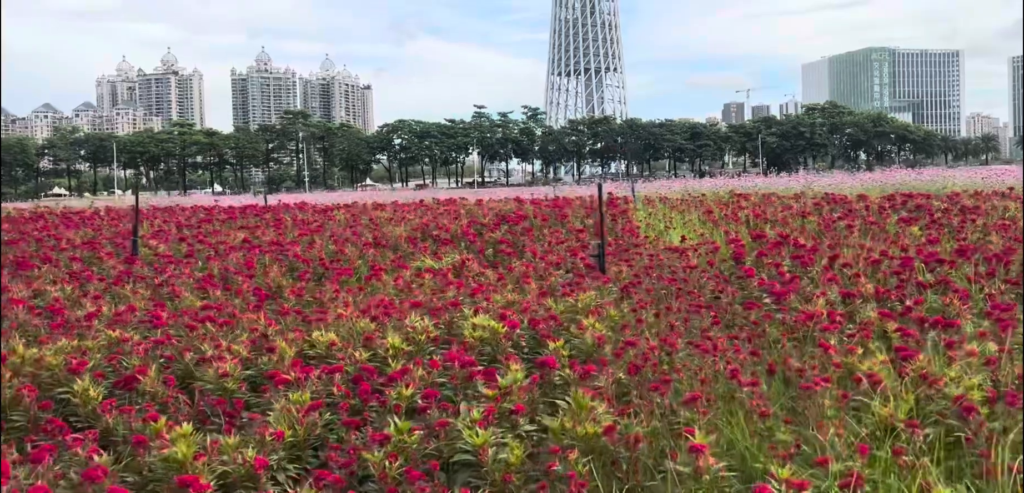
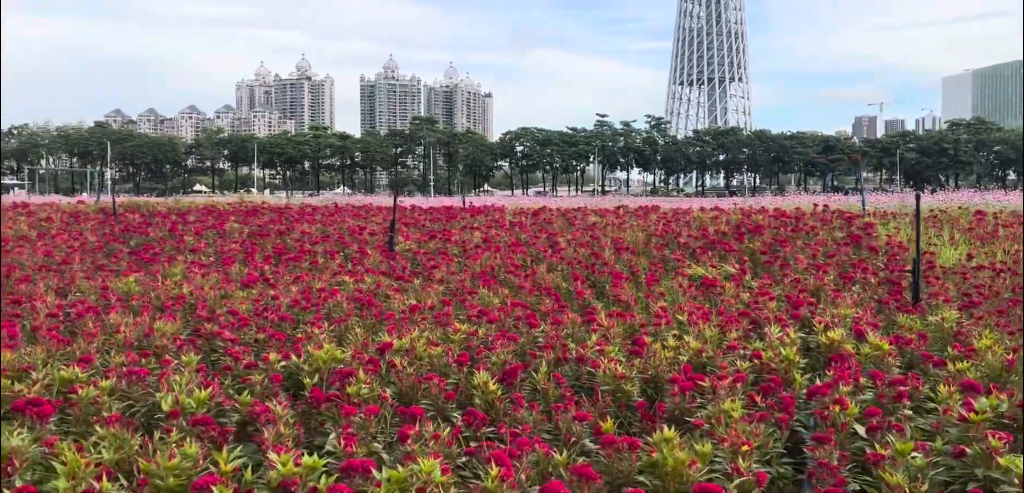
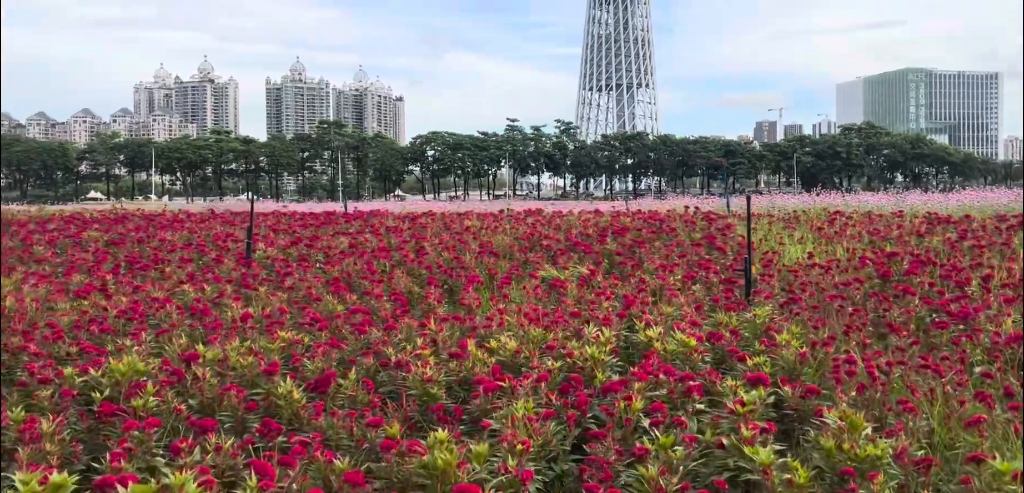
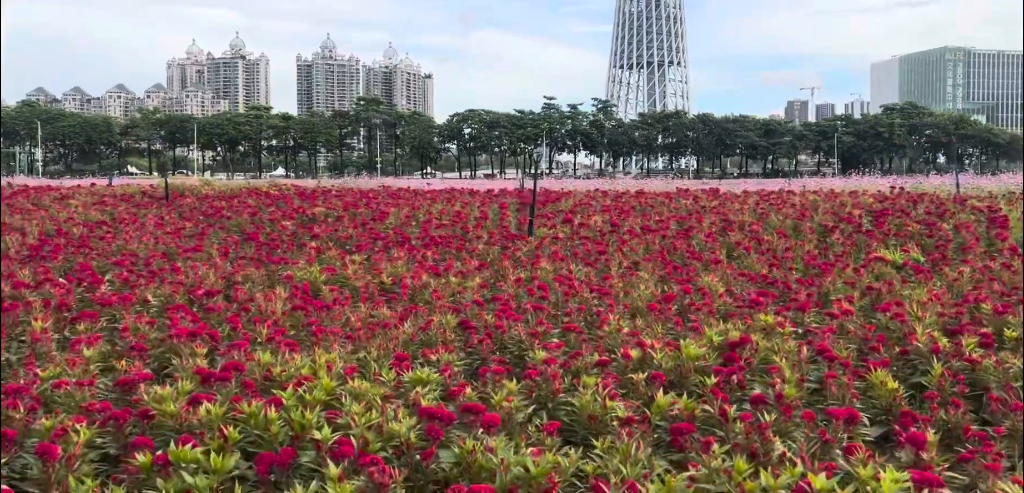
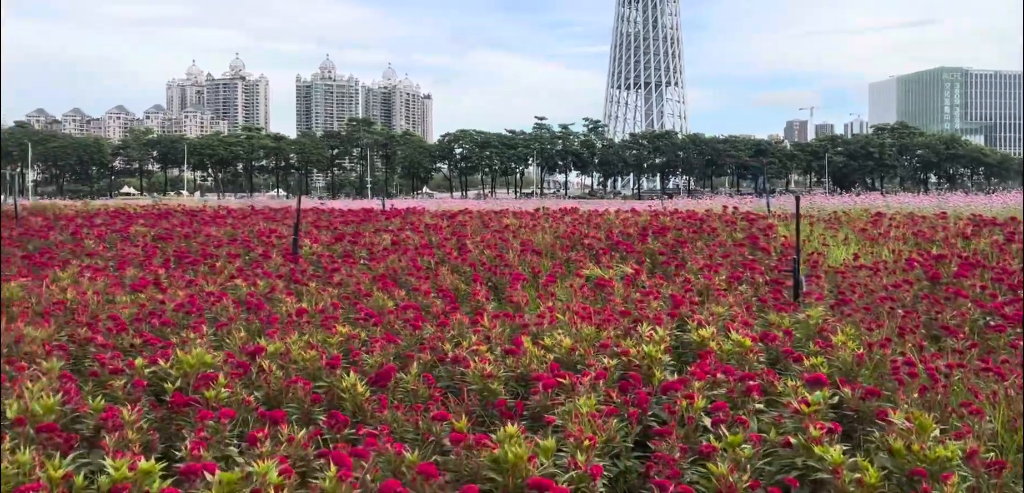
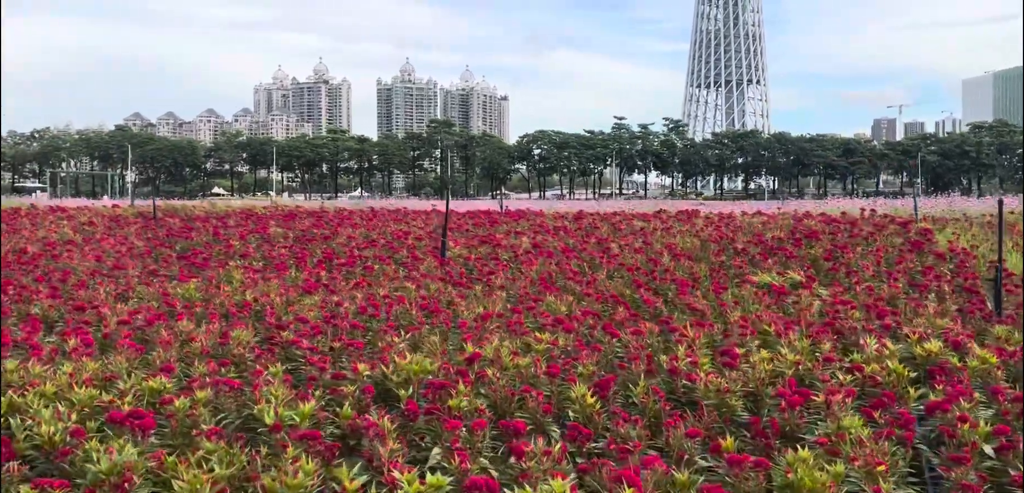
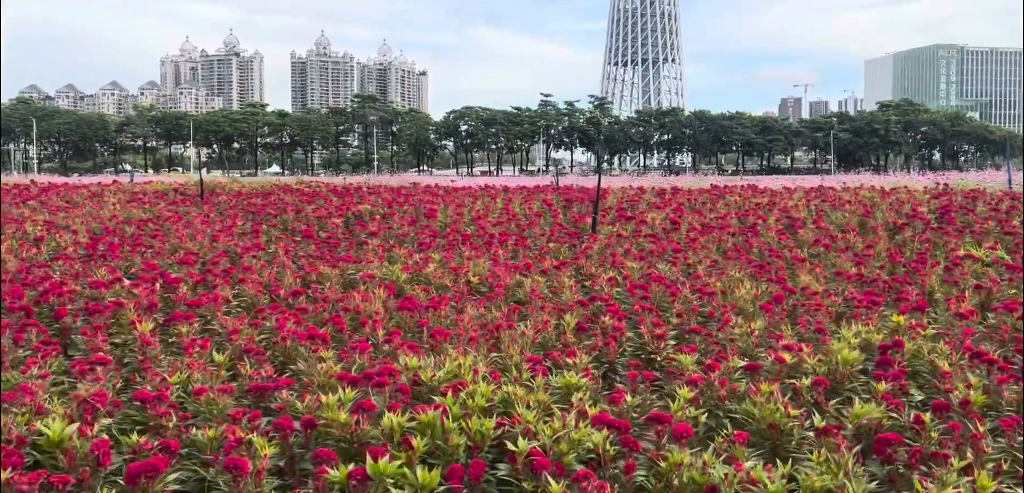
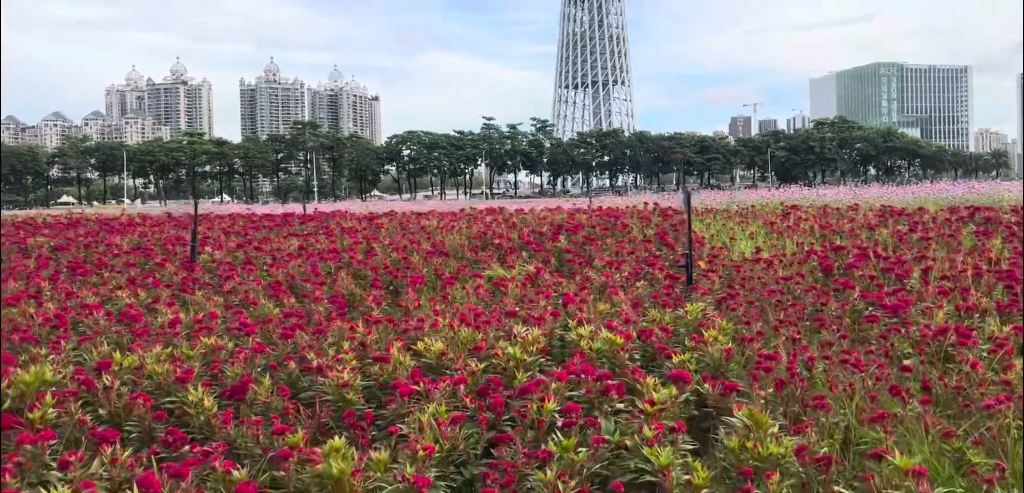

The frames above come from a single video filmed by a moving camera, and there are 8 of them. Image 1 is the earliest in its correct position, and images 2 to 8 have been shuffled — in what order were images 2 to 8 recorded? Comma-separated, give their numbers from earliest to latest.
8, 3, 5, 2, 6, 4, 7
